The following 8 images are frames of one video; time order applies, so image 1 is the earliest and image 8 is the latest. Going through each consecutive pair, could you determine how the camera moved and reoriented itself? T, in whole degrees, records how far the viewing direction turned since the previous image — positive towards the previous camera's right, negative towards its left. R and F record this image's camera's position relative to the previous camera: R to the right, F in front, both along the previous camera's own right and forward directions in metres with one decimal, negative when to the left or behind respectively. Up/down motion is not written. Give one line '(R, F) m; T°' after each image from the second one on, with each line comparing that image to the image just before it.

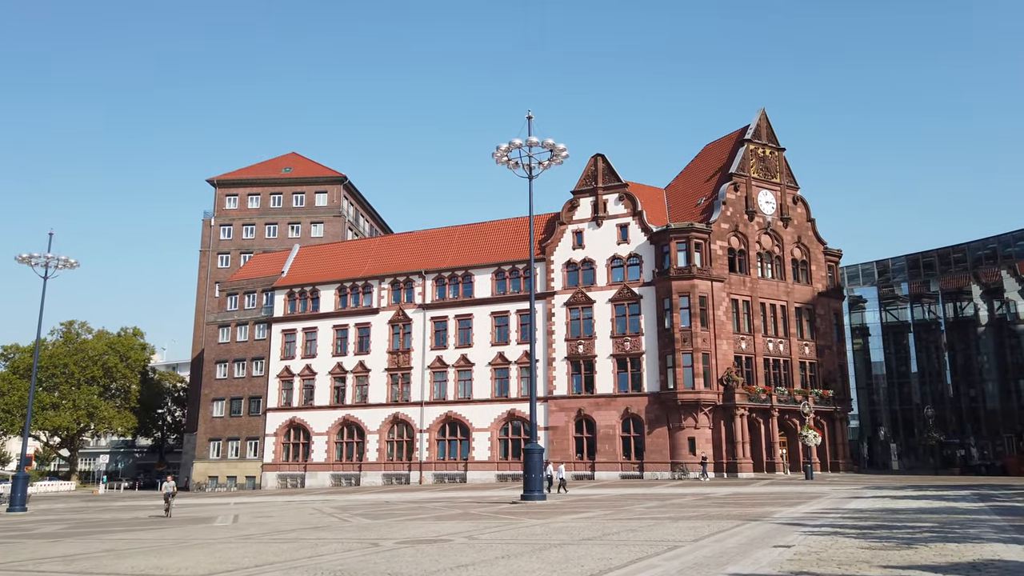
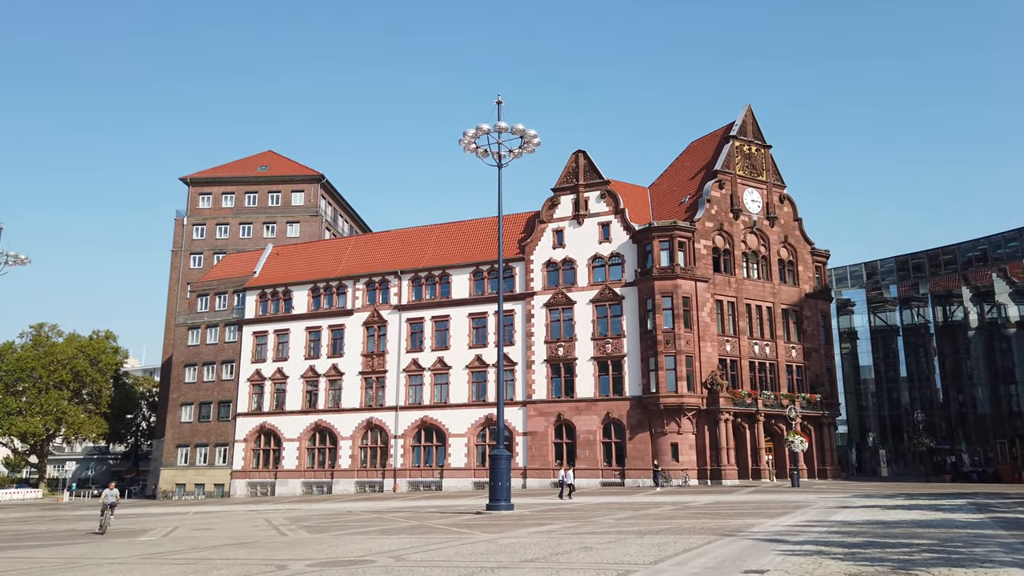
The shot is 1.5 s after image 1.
(+0.9, +2.0) m; +1°
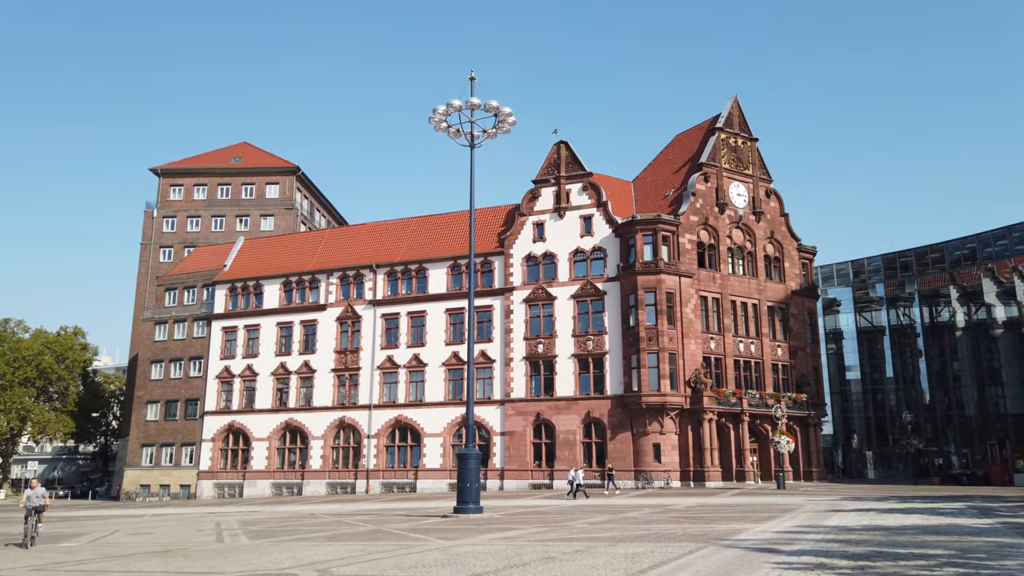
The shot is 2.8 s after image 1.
(+0.5, +1.9) m; +1°
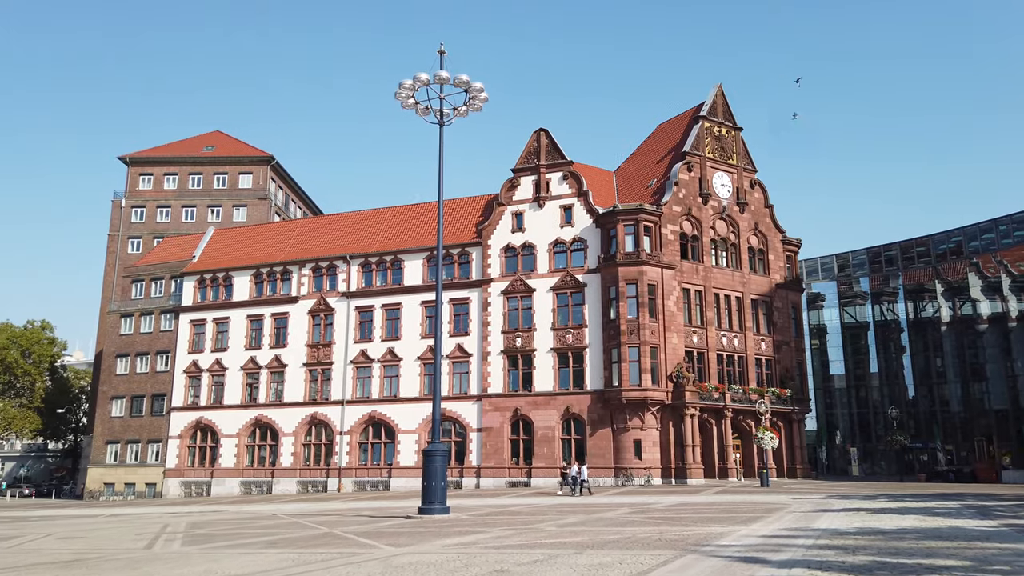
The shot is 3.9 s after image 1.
(+0.5, +1.7) m; +1°
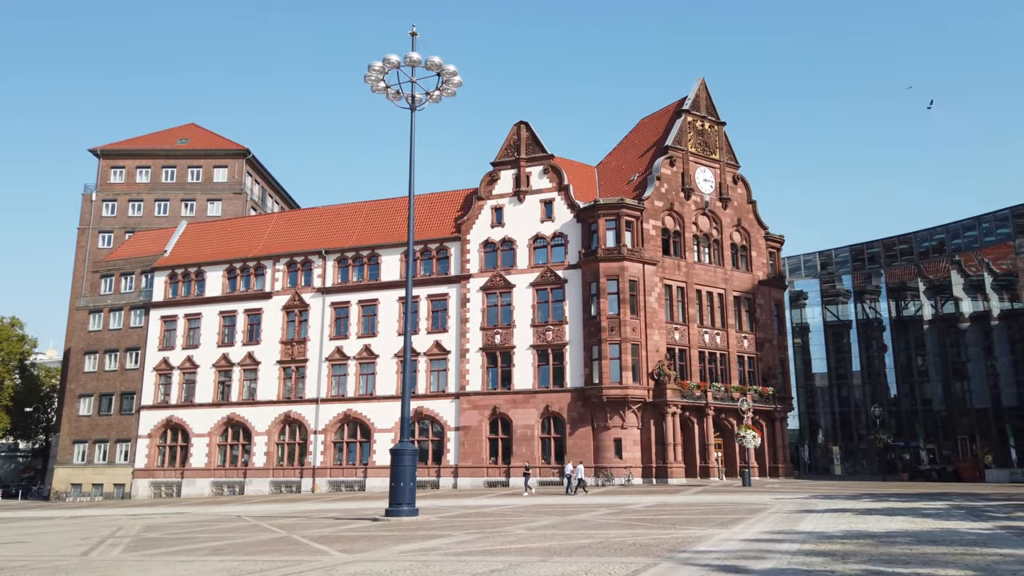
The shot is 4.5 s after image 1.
(+0.4, +1.1) m; +1°
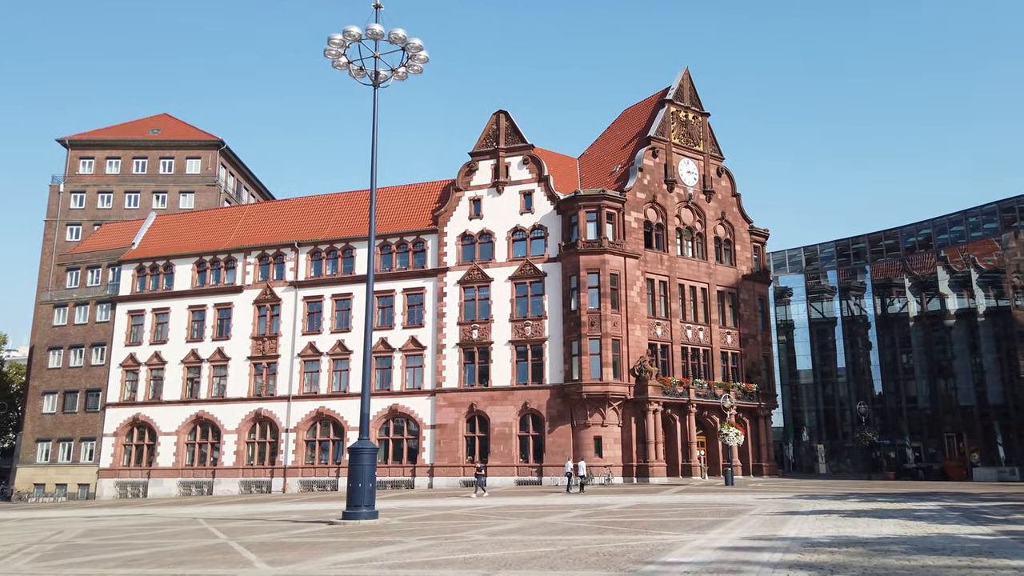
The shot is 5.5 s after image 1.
(+0.6, +1.5) m; +1°
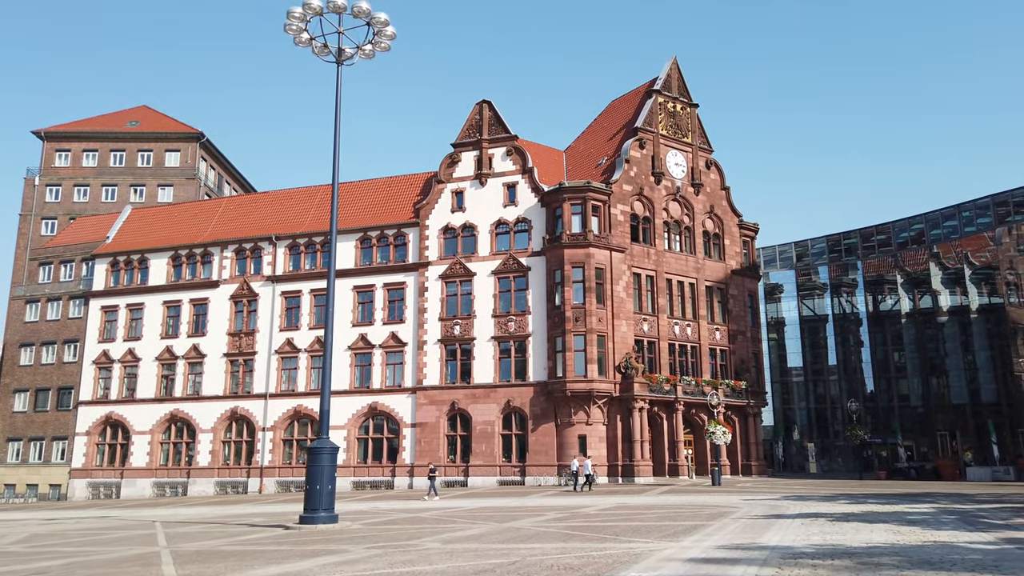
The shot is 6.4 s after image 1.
(+0.7, +1.3) m; 0°
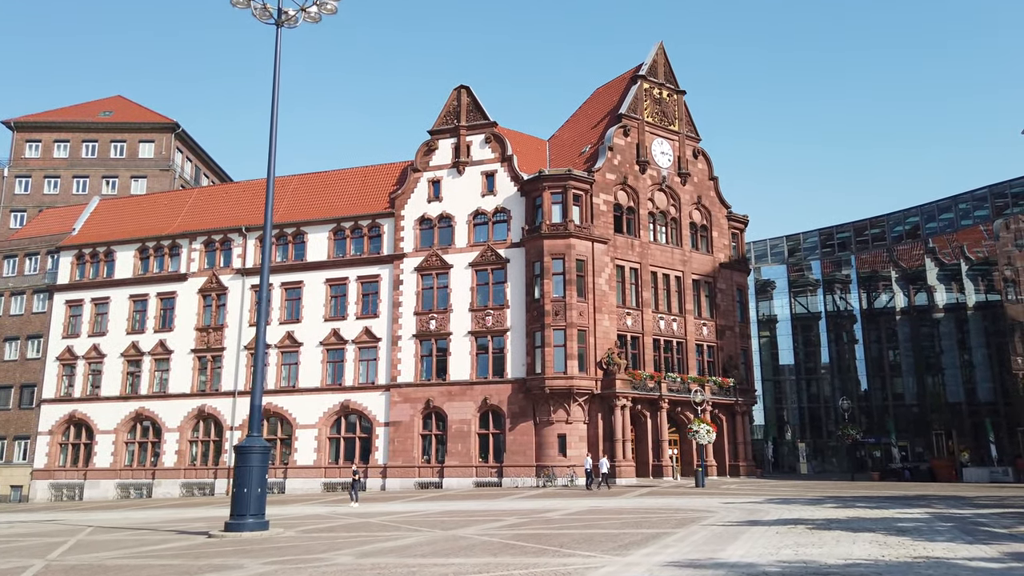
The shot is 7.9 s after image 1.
(+1.2, +2.0) m; 0°
